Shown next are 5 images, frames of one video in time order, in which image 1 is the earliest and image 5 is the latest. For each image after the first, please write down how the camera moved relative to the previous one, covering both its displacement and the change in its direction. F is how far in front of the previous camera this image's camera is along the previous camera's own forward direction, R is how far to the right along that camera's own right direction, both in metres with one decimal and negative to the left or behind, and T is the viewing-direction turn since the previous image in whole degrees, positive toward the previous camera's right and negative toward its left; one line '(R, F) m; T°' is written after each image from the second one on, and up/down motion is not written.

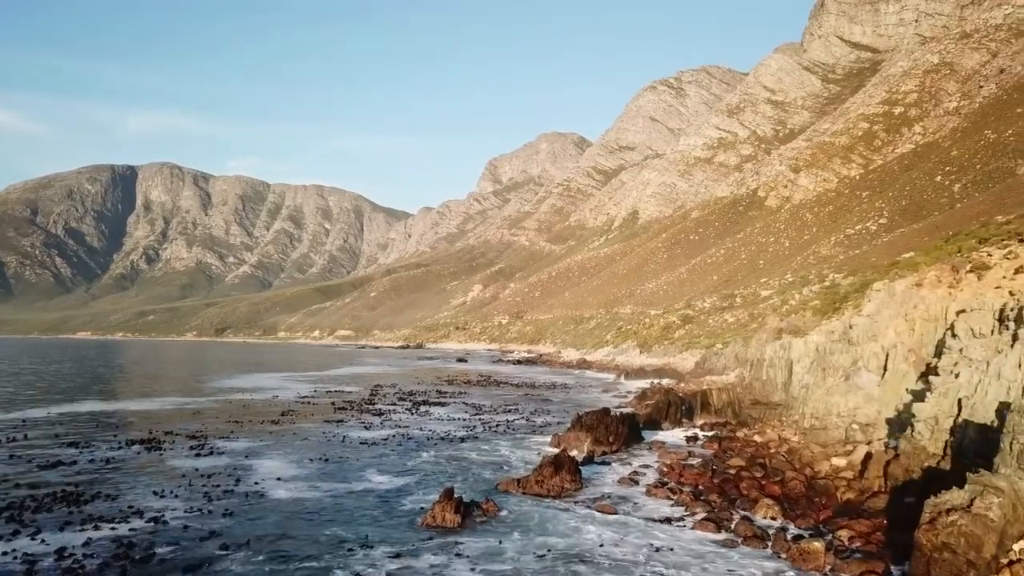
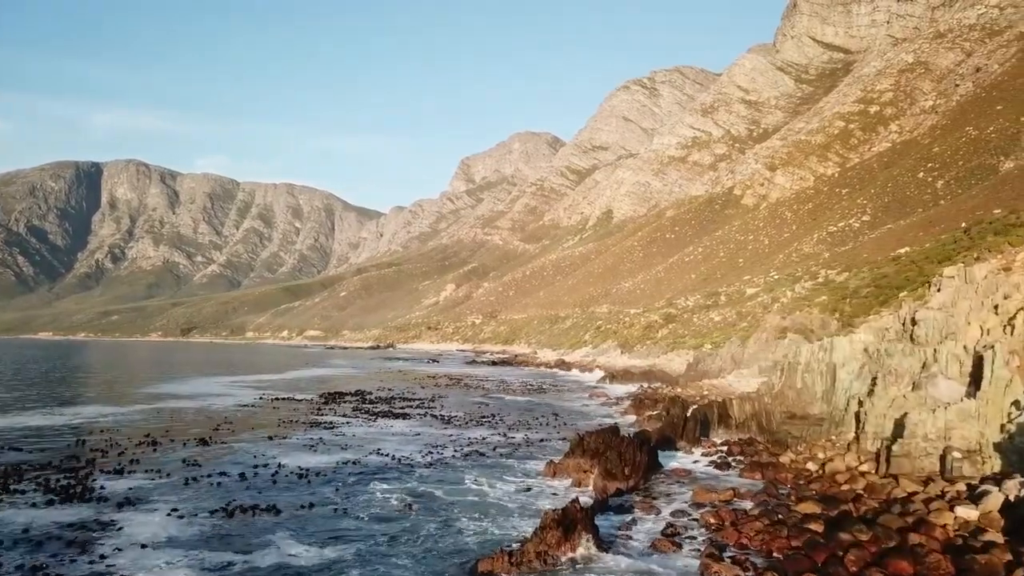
(-0.2, +4.1) m; +2°
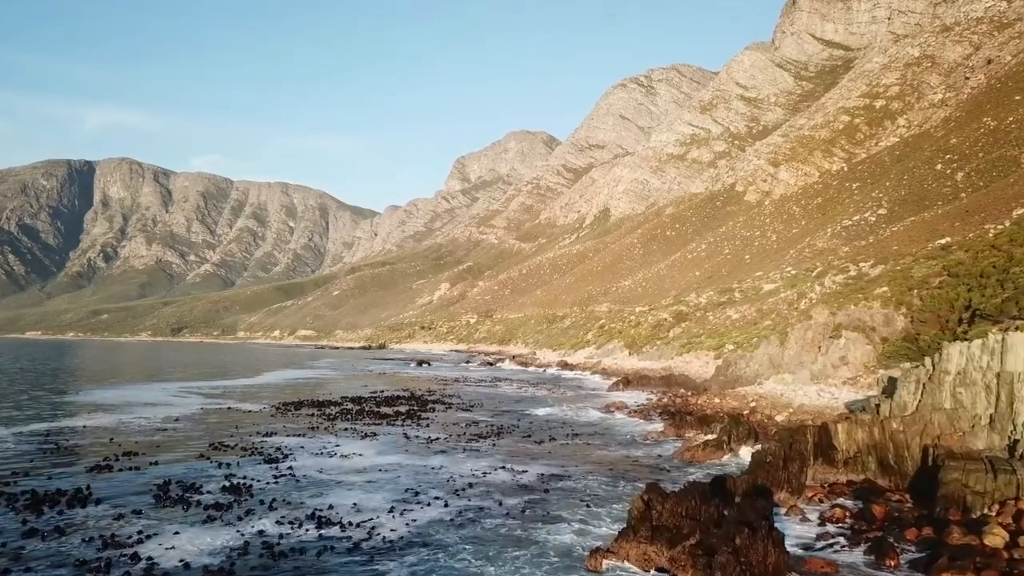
(-0.3, +5.6) m; 0°
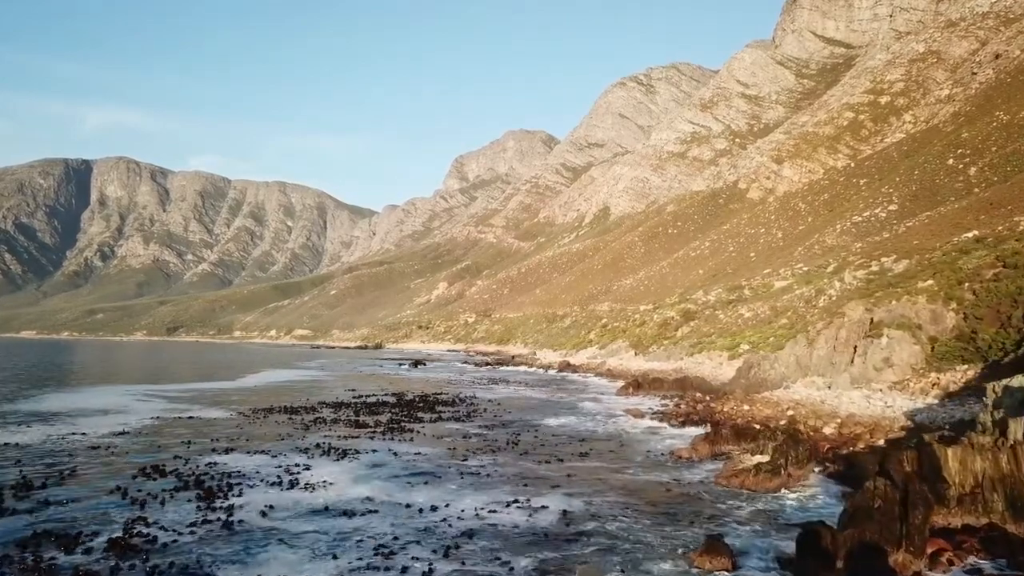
(-0.1, +3.1) m; 0°
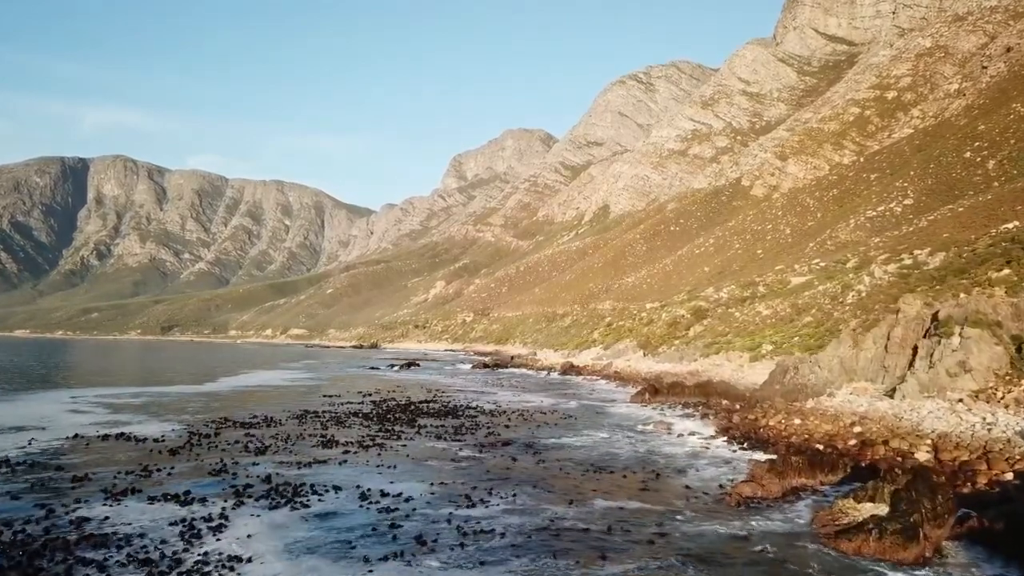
(-0.1, +3.9) m; 0°
